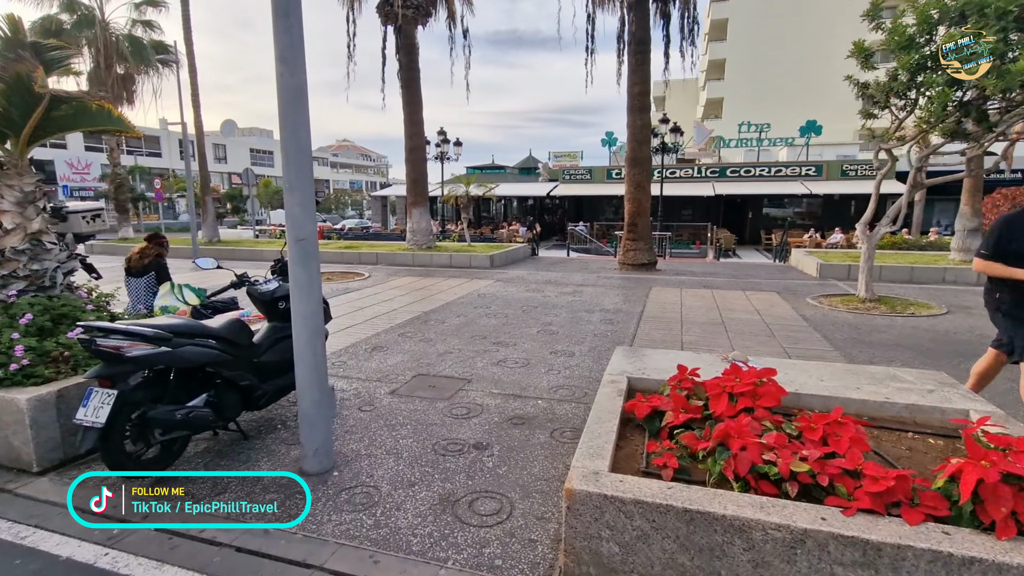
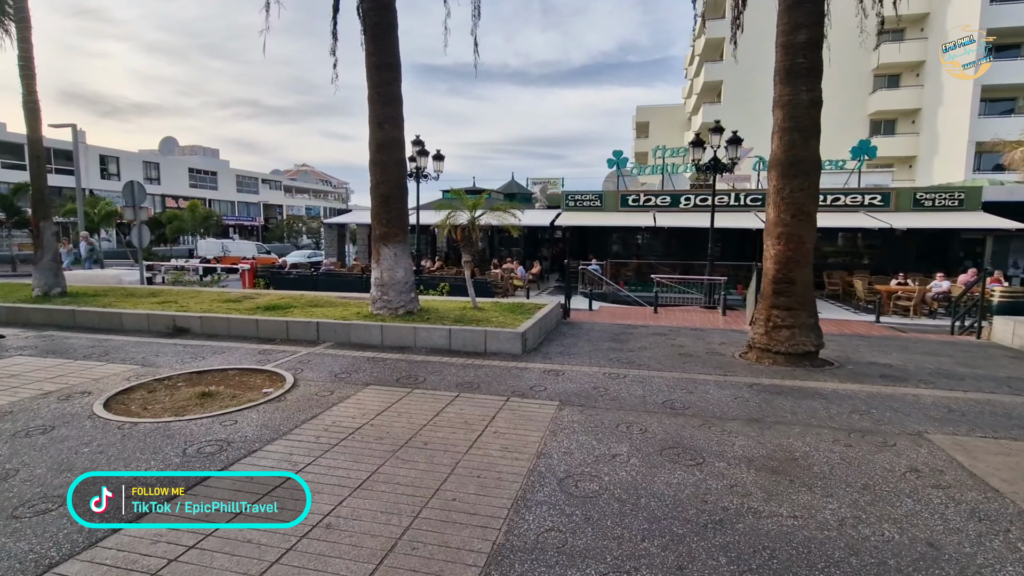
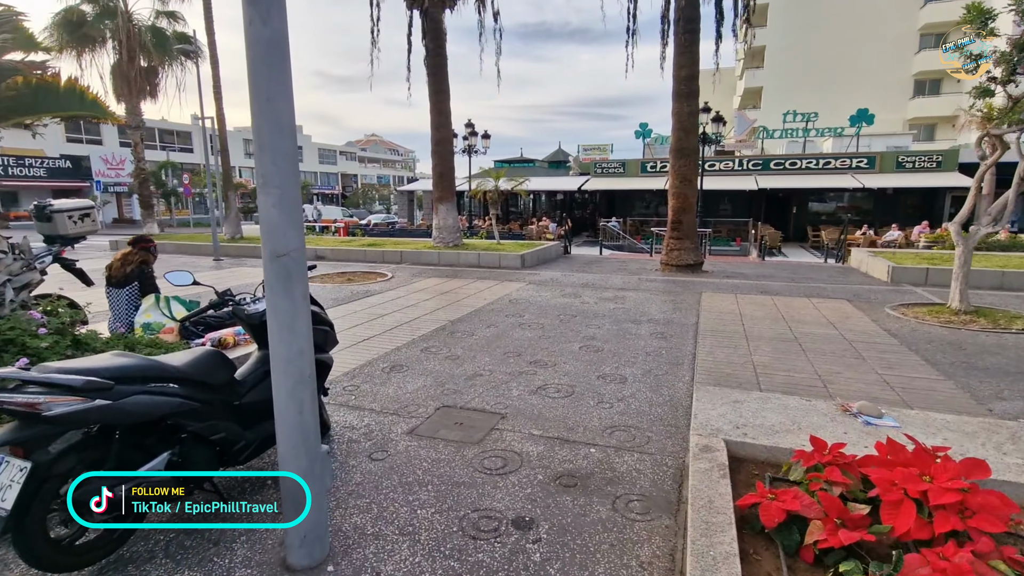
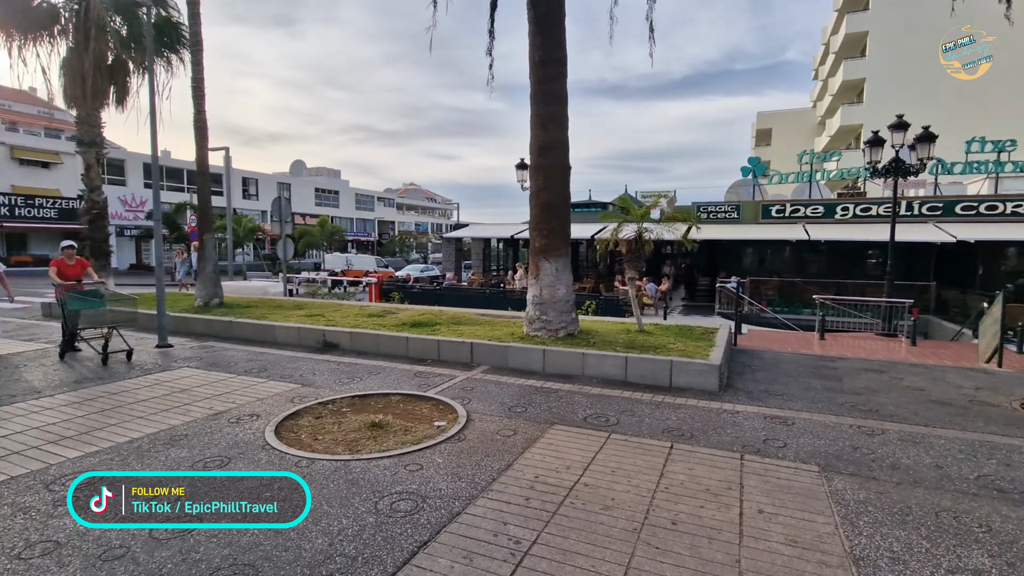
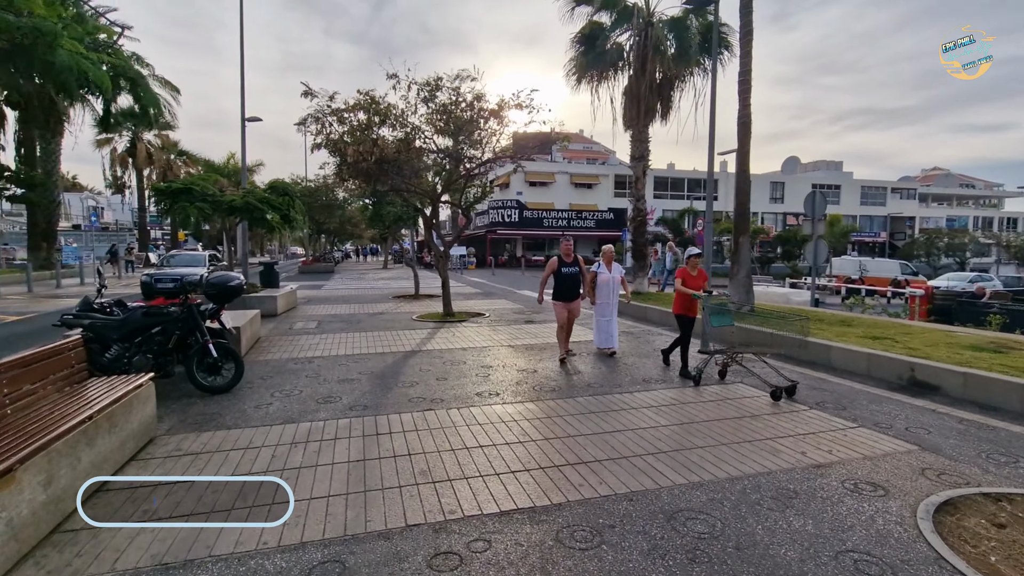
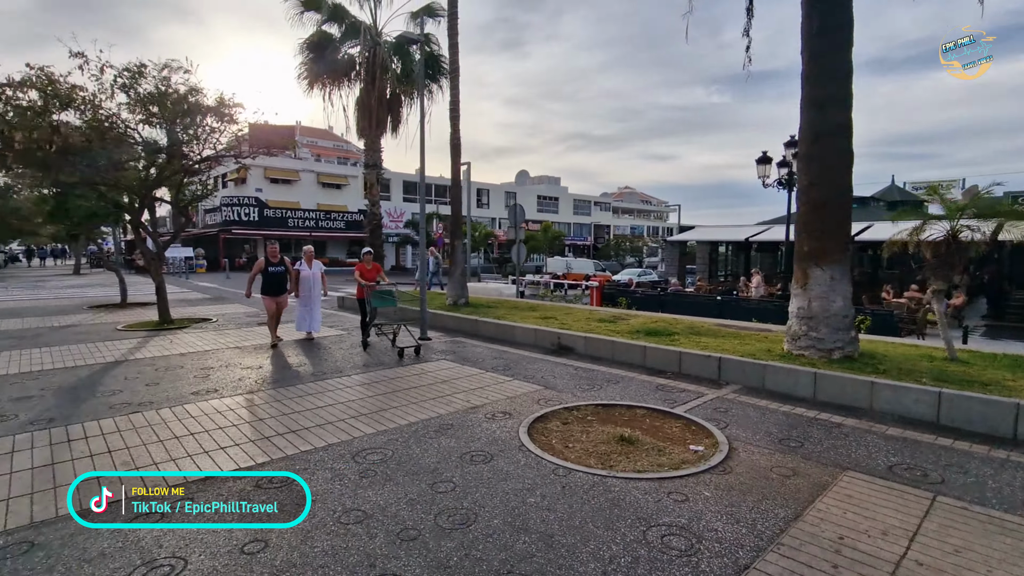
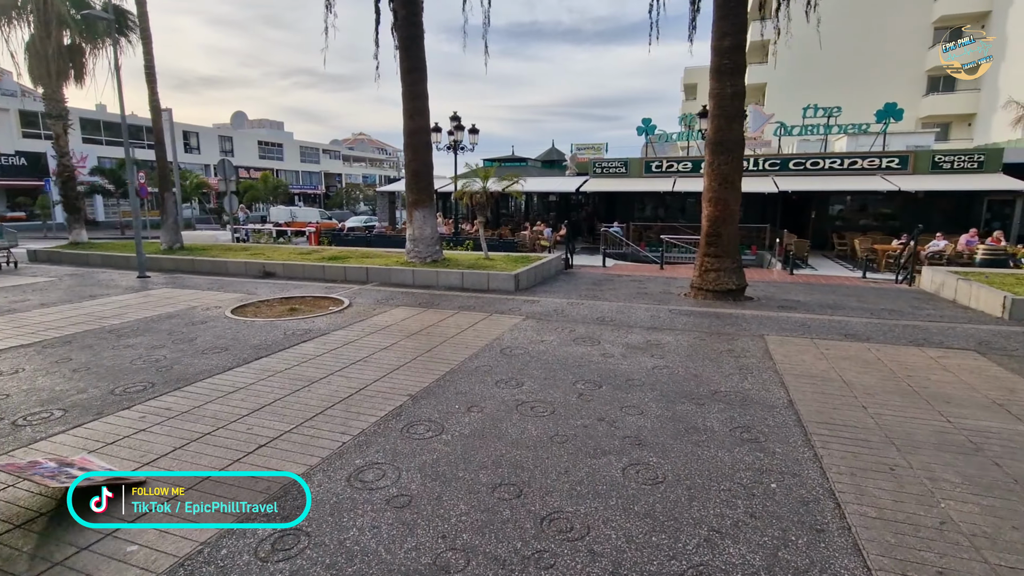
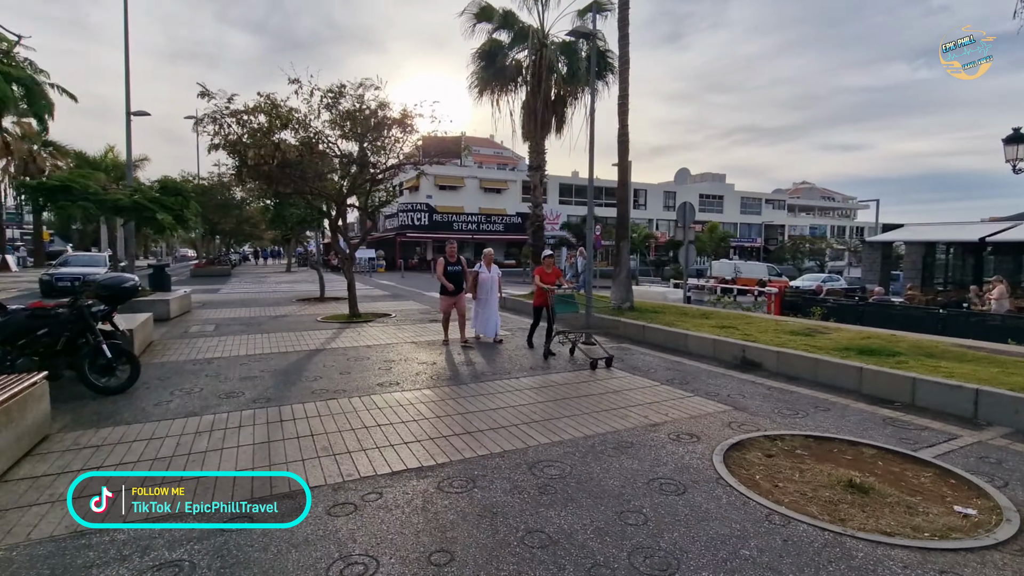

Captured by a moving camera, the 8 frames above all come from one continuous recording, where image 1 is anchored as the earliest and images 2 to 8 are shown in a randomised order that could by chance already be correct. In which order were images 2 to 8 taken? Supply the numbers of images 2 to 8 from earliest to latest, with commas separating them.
3, 7, 2, 4, 6, 8, 5
